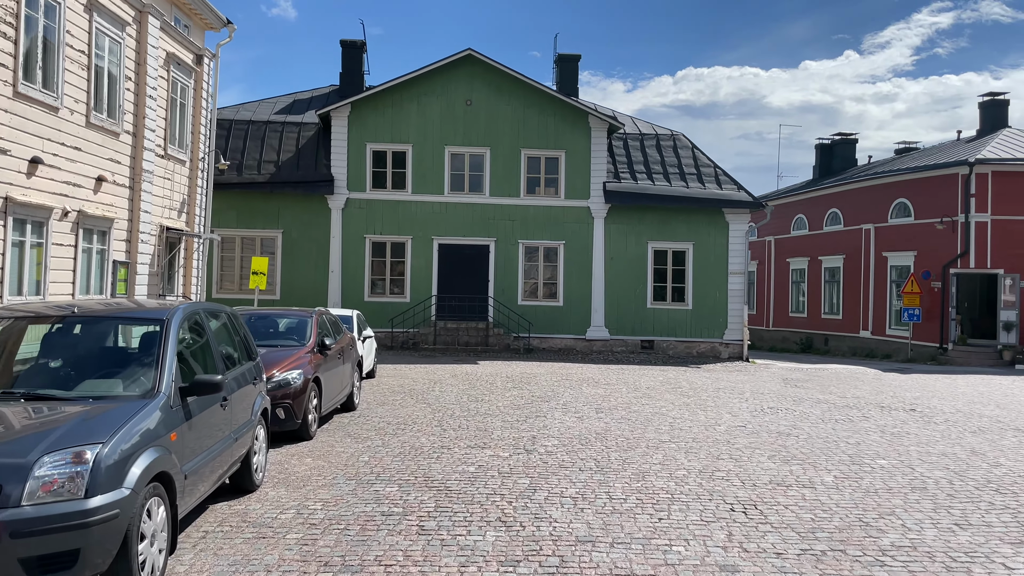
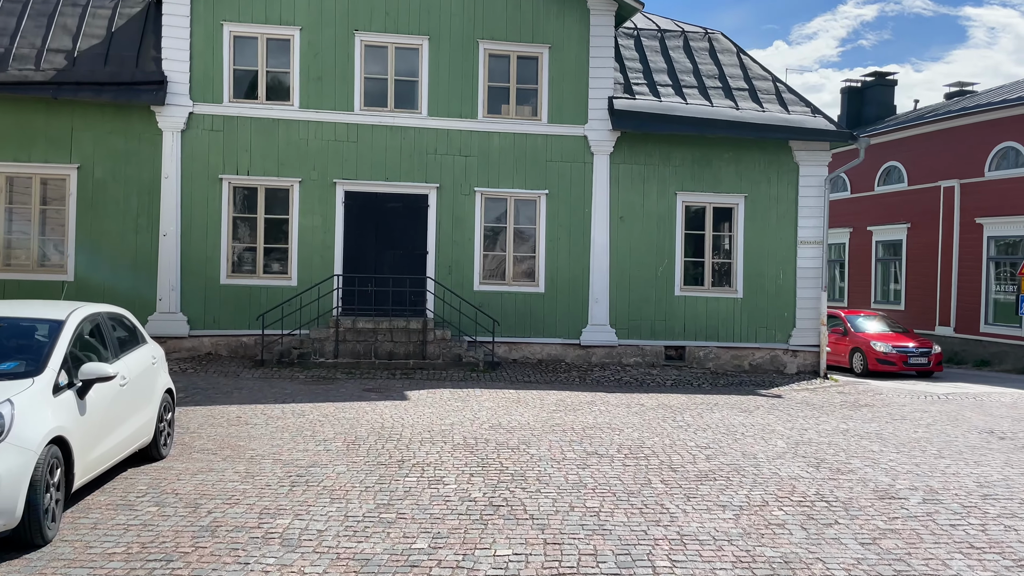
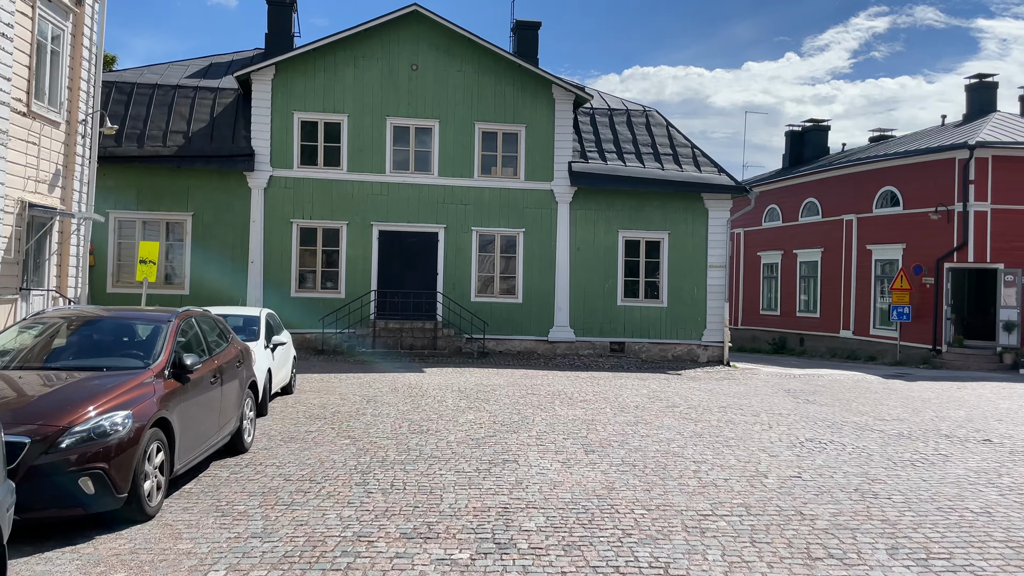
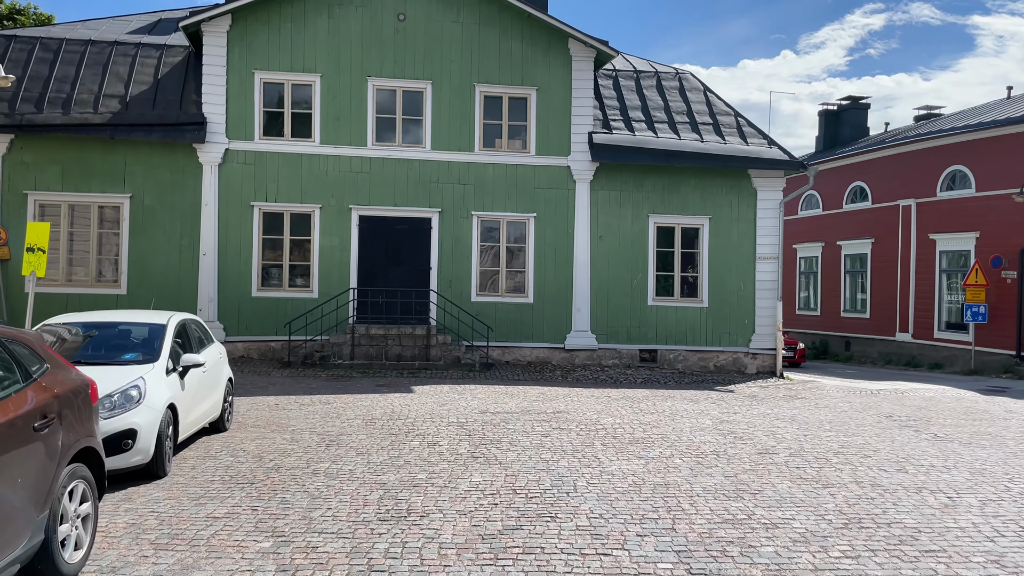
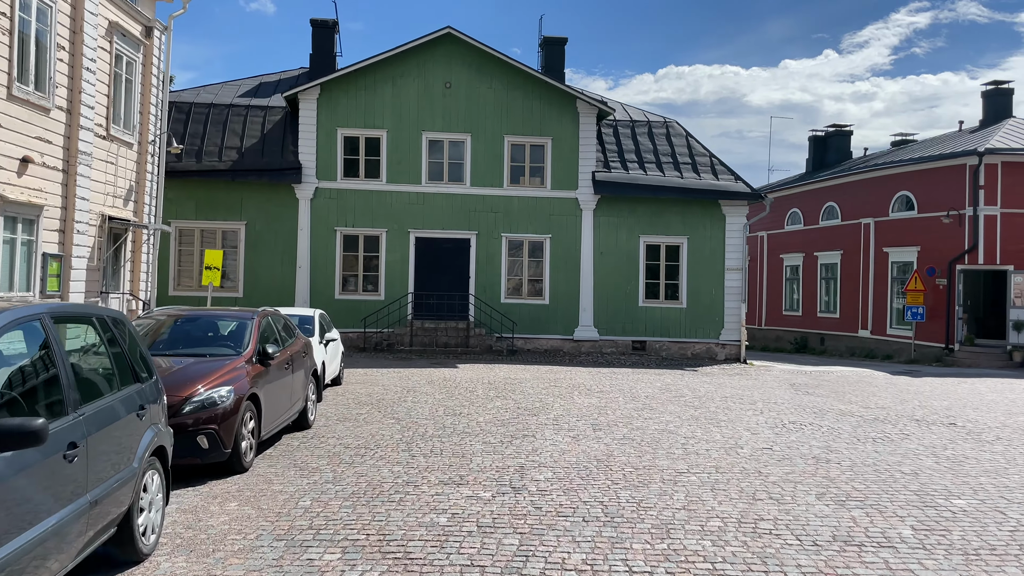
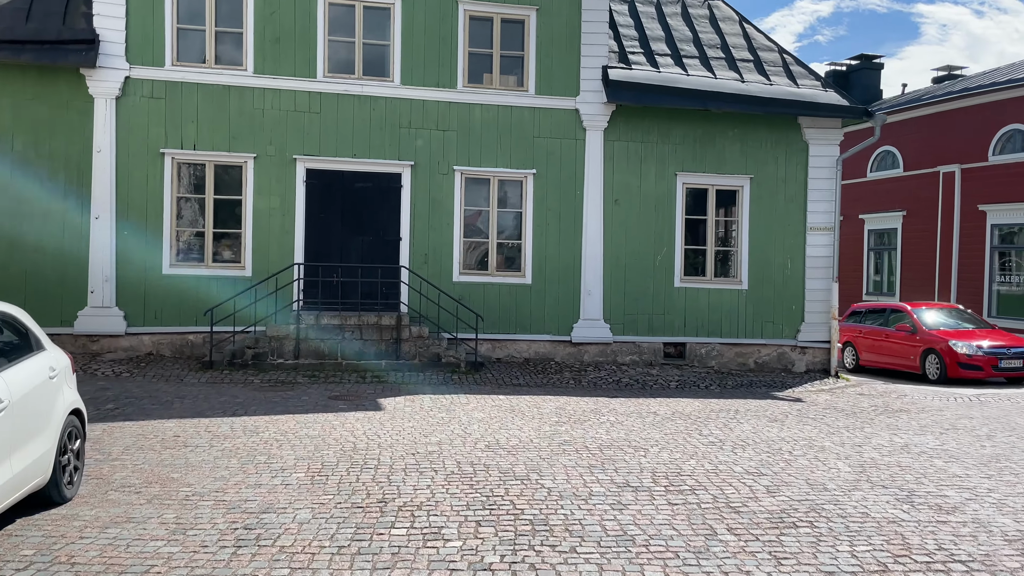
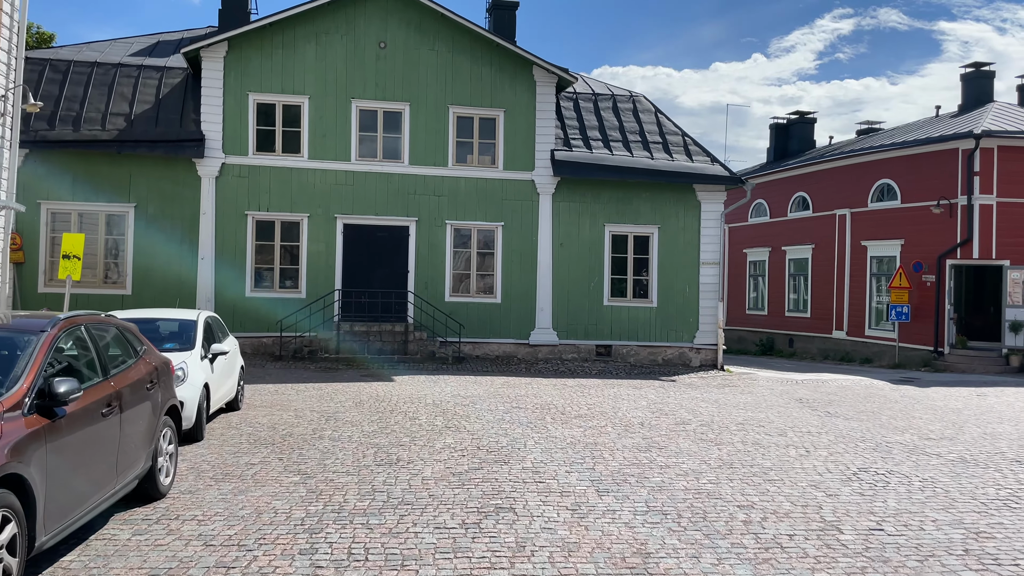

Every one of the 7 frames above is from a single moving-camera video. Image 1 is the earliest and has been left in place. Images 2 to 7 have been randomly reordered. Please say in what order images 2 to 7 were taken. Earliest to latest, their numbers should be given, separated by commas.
5, 3, 7, 4, 2, 6
